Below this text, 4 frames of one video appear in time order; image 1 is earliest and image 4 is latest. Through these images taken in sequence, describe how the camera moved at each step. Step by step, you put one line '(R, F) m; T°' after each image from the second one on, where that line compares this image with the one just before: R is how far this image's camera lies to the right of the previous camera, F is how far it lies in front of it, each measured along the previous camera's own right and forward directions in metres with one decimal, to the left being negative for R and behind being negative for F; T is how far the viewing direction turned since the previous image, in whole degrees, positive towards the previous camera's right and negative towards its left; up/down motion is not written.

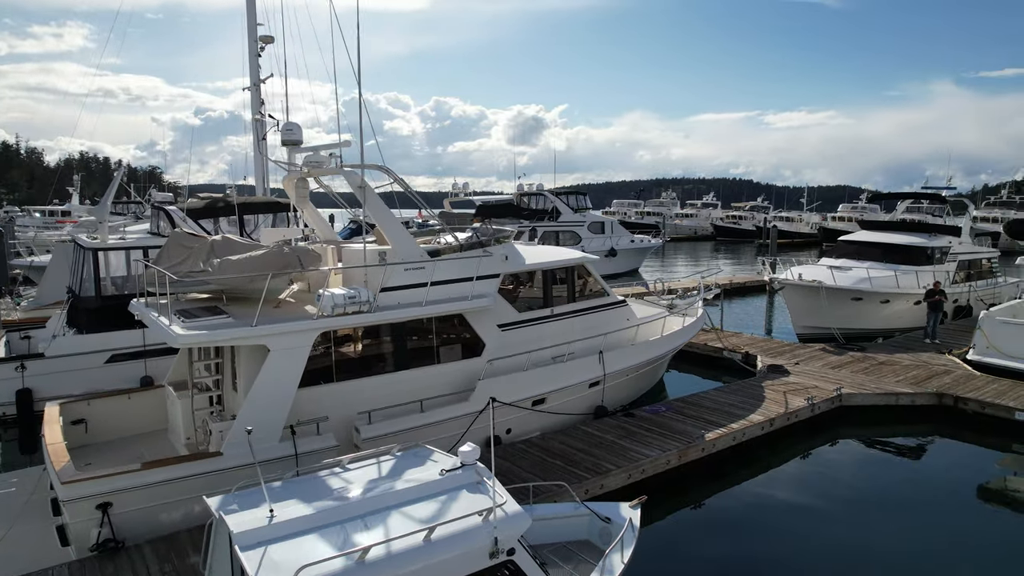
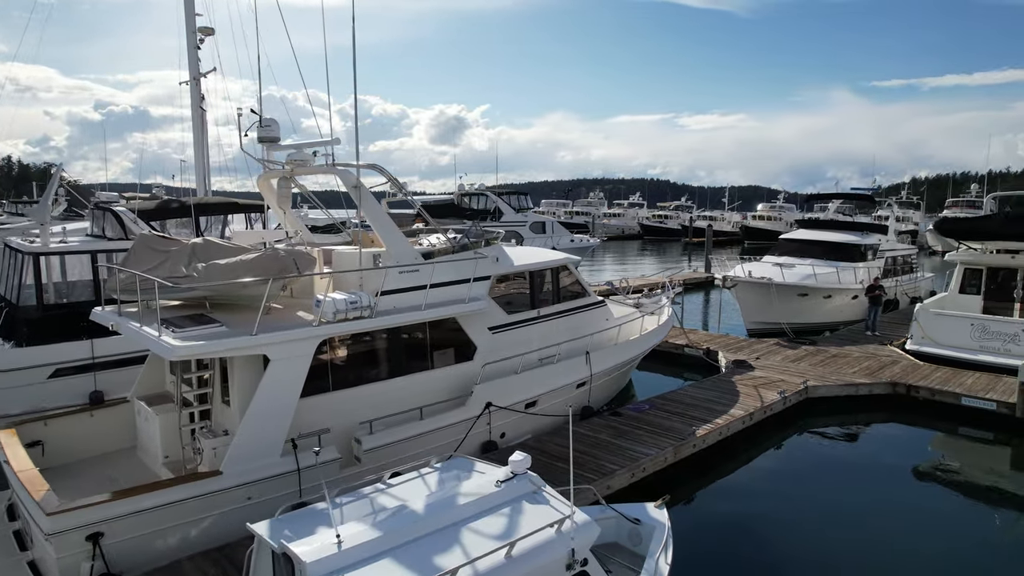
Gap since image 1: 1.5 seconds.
(-0.7, +0.1) m; +6°
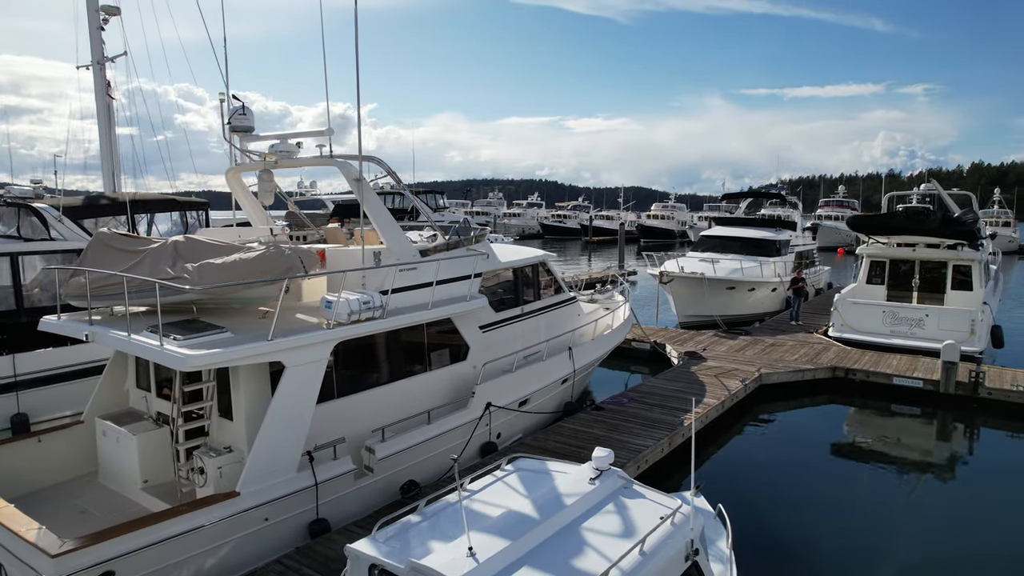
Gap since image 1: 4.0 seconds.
(-1.0, +0.2) m; +9°
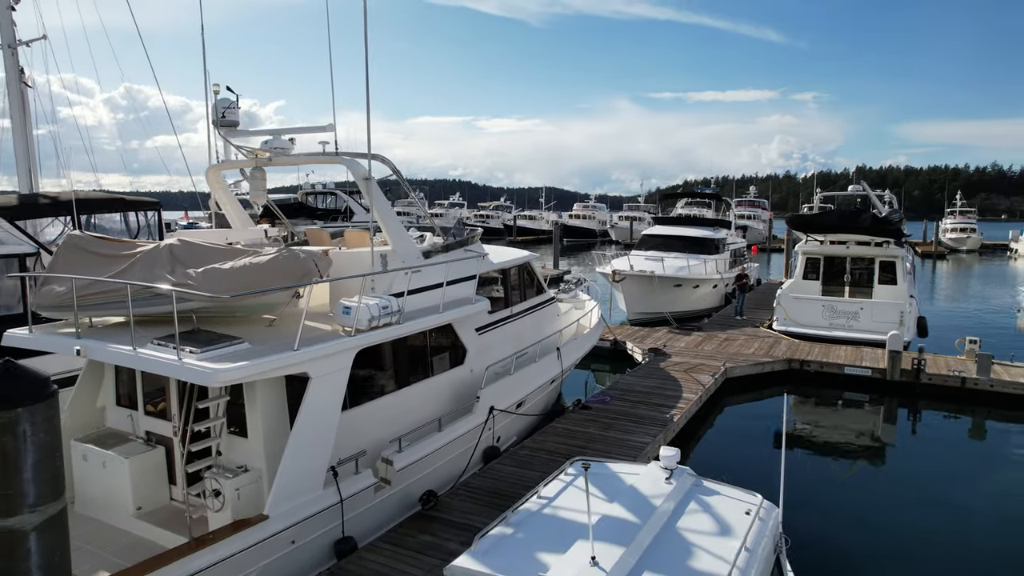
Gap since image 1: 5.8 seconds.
(-0.8, +0.1) m; +7°
